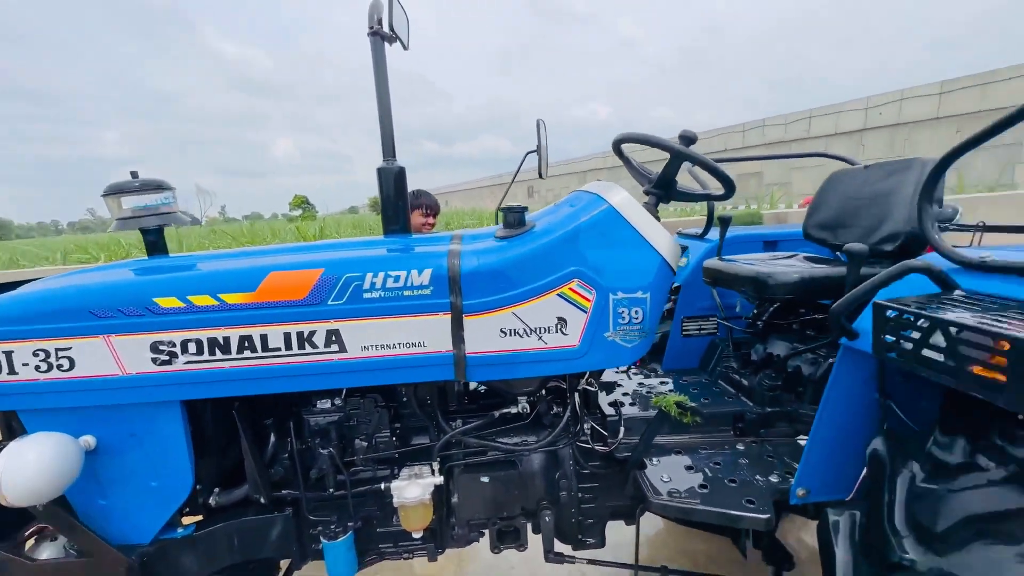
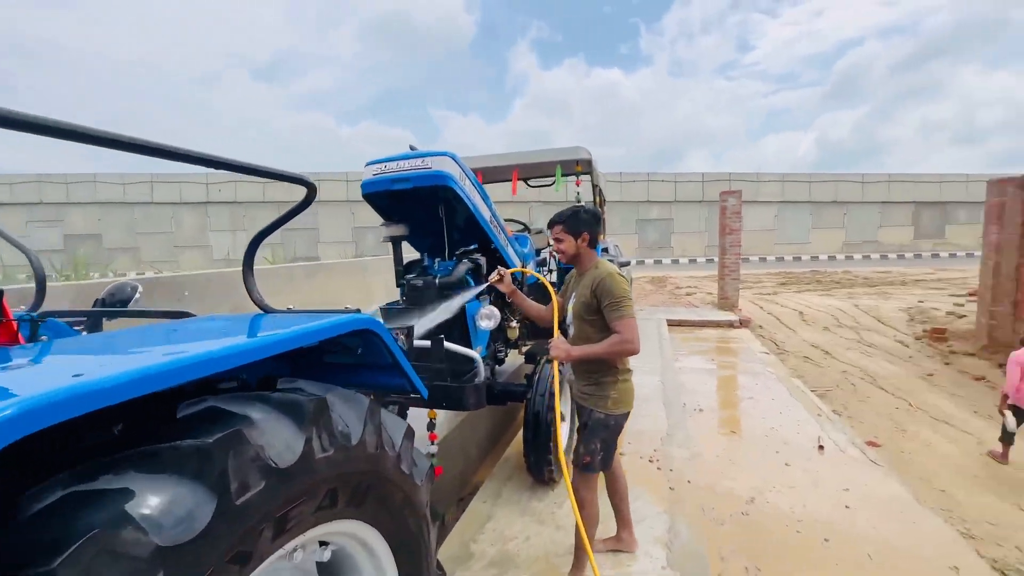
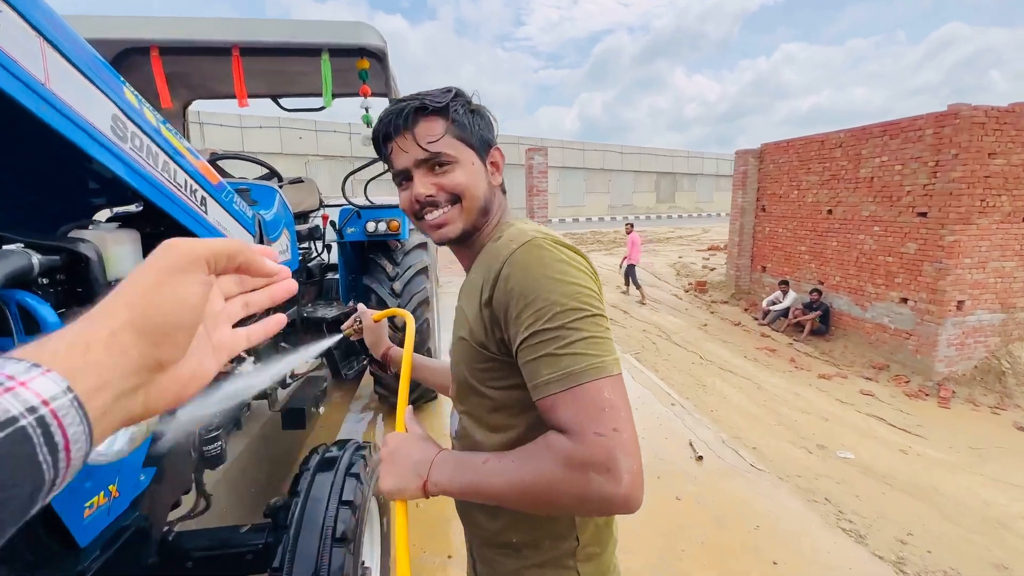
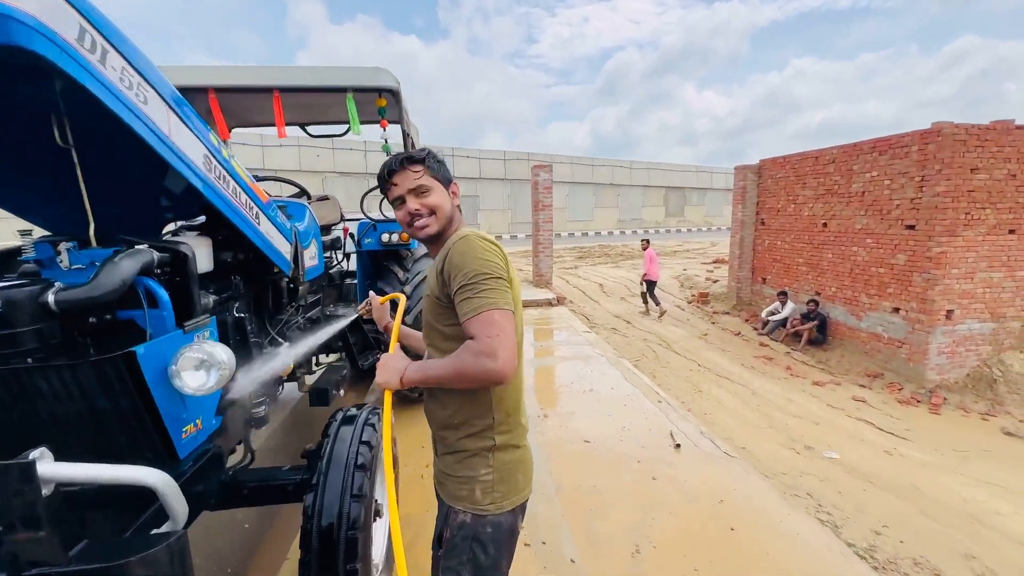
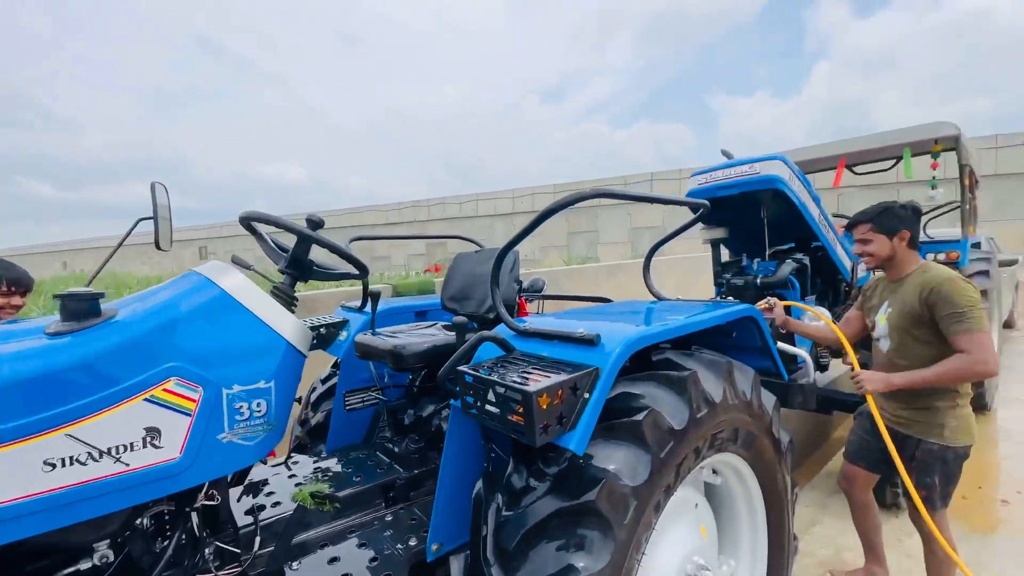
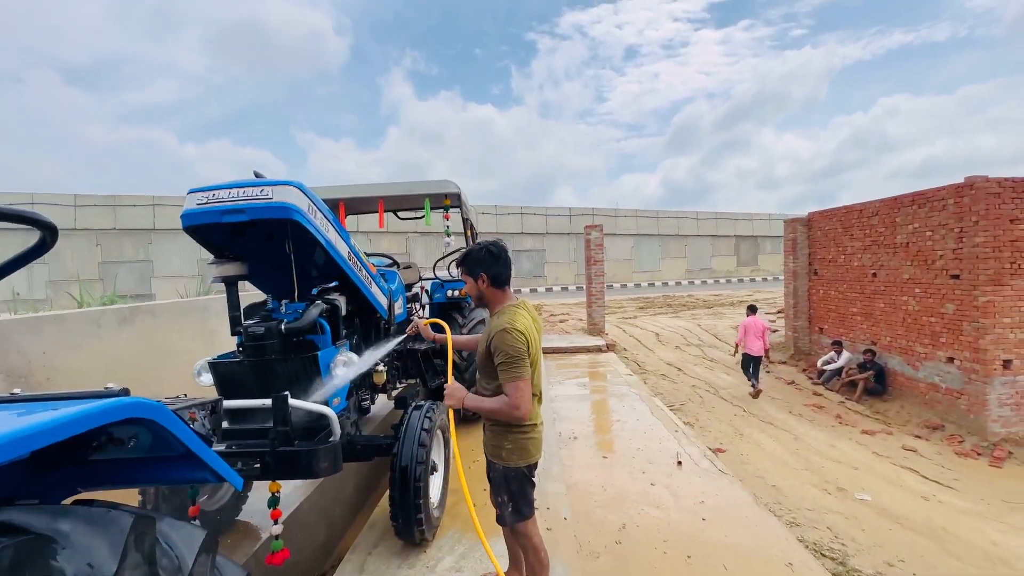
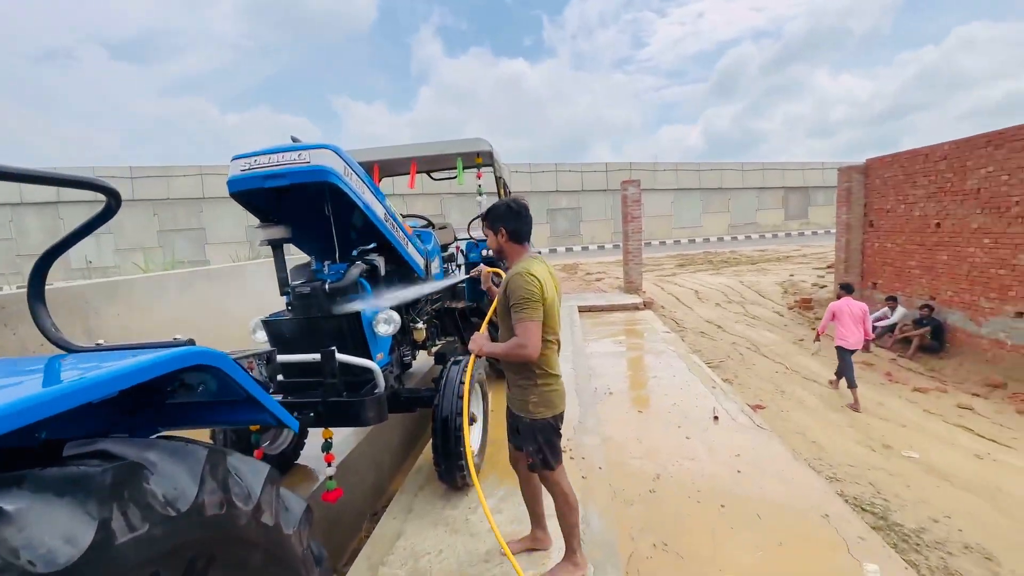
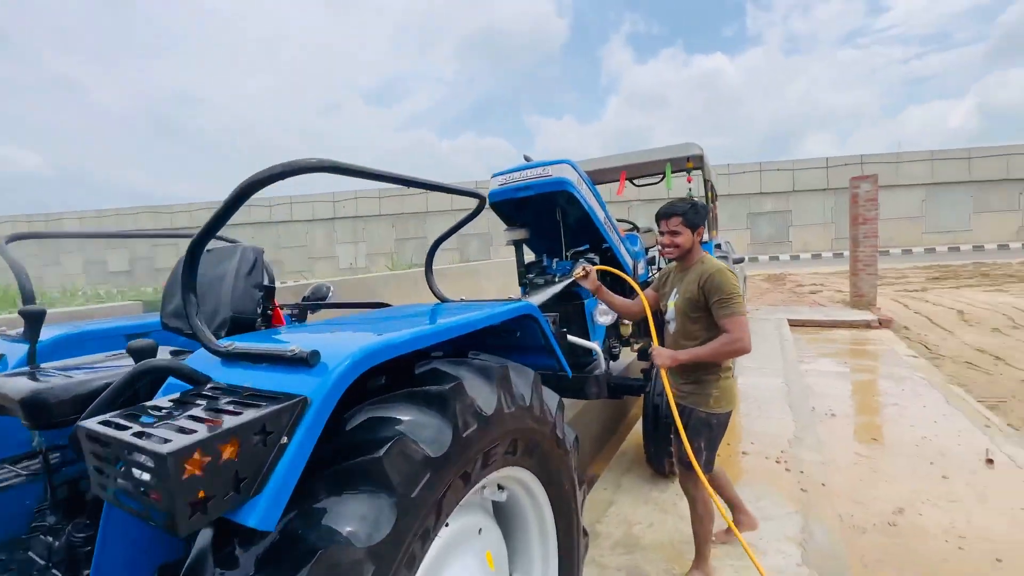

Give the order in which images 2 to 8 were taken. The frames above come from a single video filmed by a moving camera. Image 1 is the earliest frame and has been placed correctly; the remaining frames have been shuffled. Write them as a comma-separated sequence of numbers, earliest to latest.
5, 8, 2, 7, 6, 4, 3
